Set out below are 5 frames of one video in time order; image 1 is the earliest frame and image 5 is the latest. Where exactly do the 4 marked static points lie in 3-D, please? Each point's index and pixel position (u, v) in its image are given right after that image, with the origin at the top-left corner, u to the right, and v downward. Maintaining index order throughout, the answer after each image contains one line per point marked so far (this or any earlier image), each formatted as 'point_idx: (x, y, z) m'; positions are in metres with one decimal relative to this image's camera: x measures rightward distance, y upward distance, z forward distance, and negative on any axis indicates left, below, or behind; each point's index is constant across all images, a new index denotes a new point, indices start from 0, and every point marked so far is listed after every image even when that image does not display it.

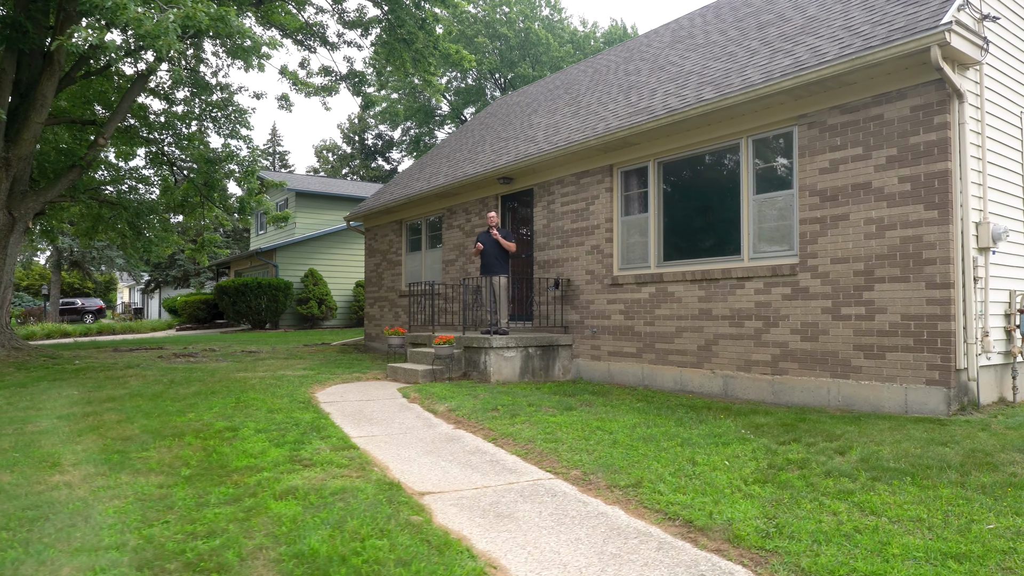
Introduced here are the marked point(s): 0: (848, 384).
0: (+2.8, -0.8, +5.8) m
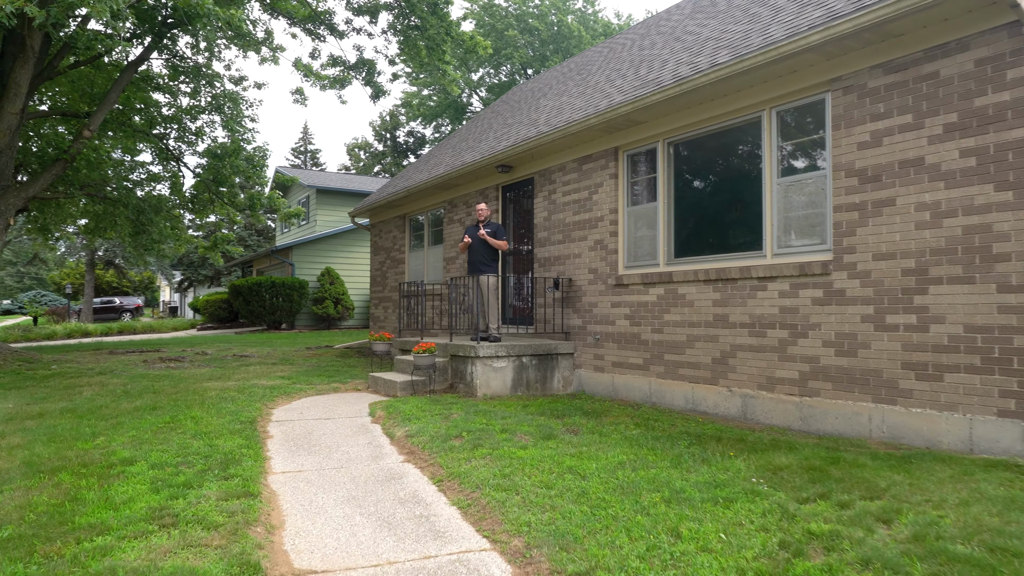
0: (+2.6, -0.8, +4.6) m
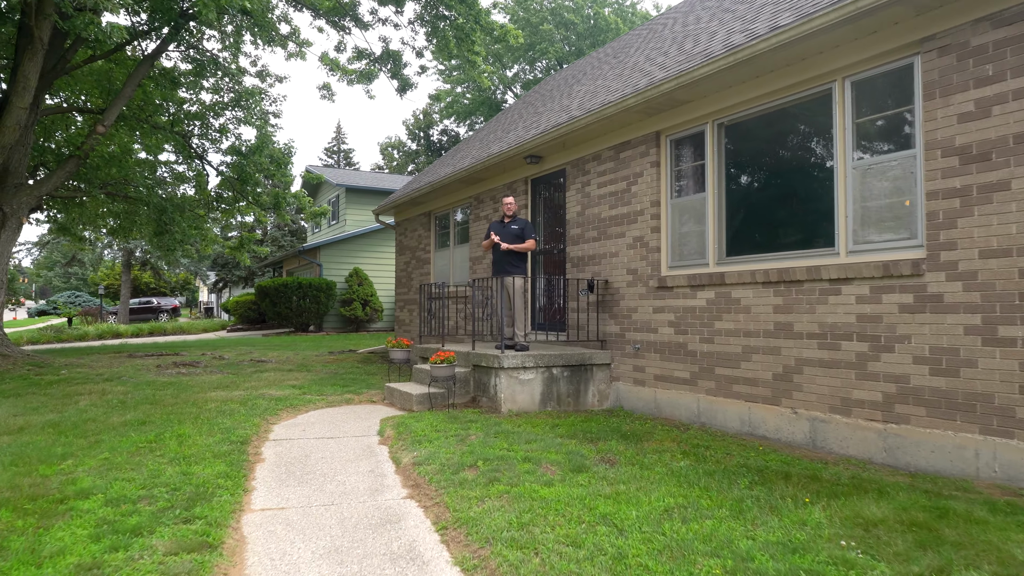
0: (+2.7, -0.9, +3.7) m
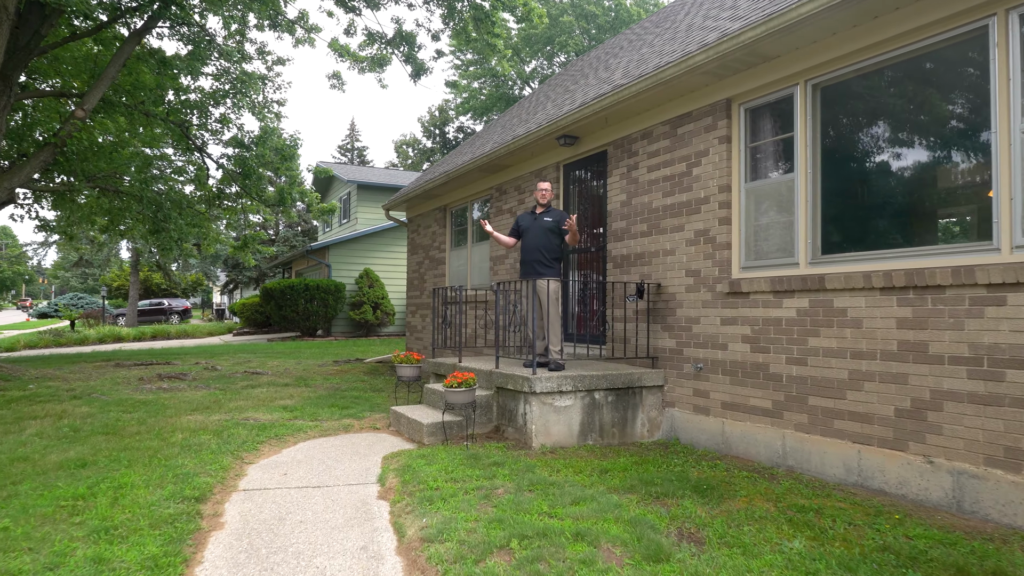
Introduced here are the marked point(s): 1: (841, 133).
0: (+2.9, -0.9, +2.4) m
1: (+2.1, +1.0, +4.4) m
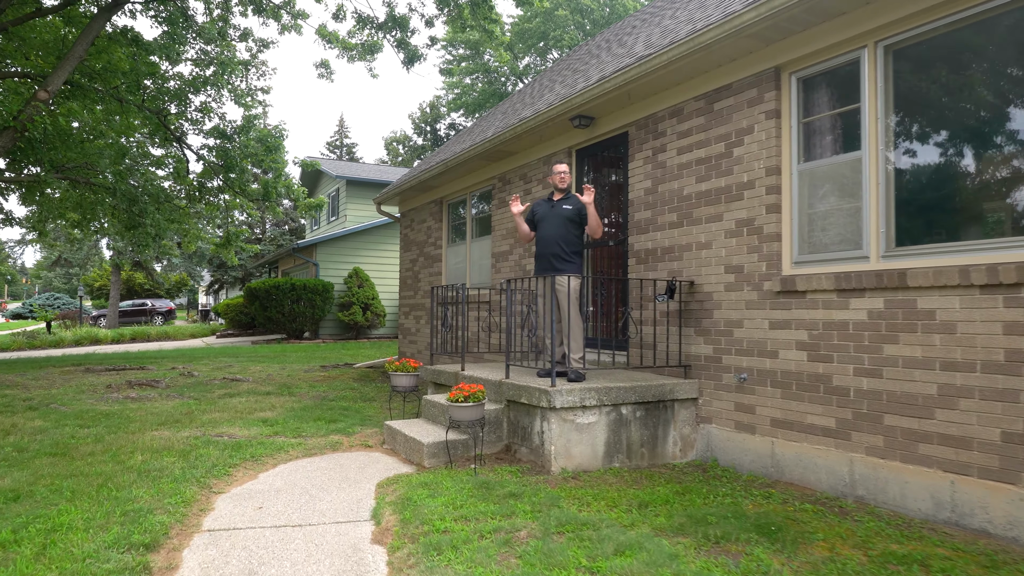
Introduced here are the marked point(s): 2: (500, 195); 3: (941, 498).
0: (+3.1, -0.9, +1.8) m
1: (+2.3, +1.0, +3.7) m
2: (-0.1, +1.0, +7.8) m
3: (+2.2, -1.1, +3.4) m
